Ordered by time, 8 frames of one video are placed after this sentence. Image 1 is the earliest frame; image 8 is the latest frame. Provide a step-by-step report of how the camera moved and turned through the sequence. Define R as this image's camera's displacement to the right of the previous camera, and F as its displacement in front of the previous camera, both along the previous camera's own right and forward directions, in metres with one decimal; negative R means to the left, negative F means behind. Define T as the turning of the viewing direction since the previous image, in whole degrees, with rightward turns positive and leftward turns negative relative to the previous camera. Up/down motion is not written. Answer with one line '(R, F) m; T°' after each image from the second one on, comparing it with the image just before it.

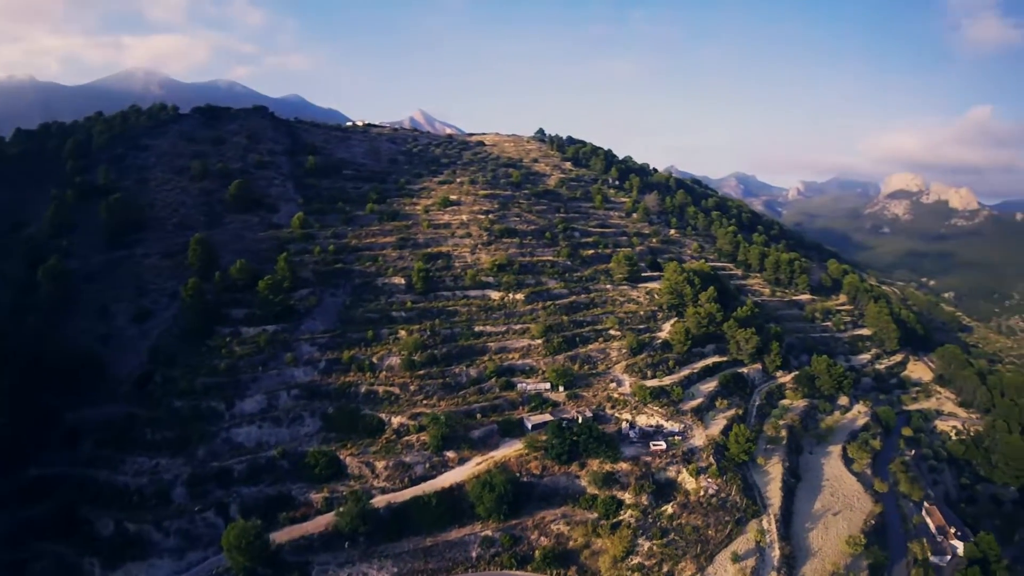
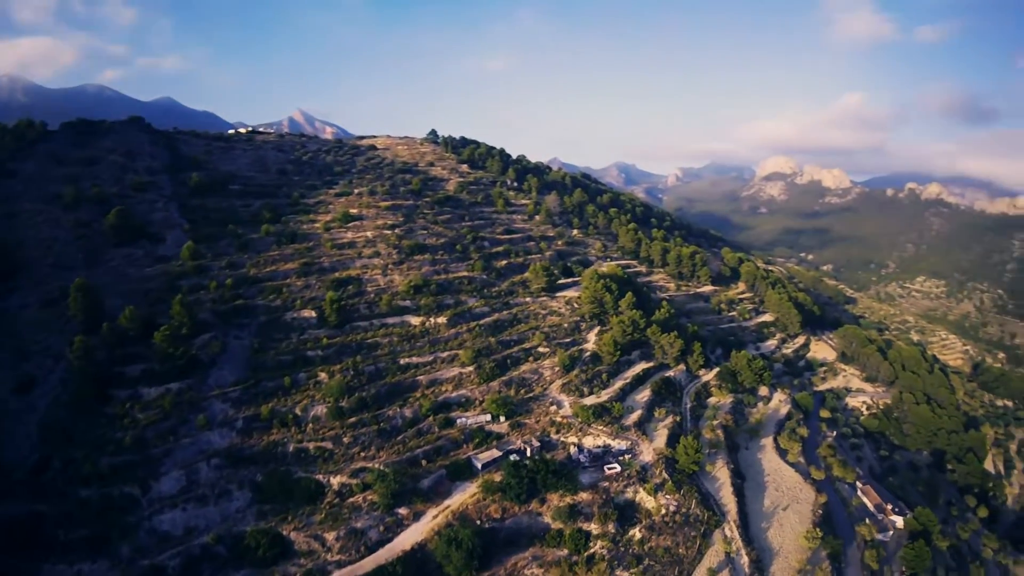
(-1.5, +1.7) m; +7°
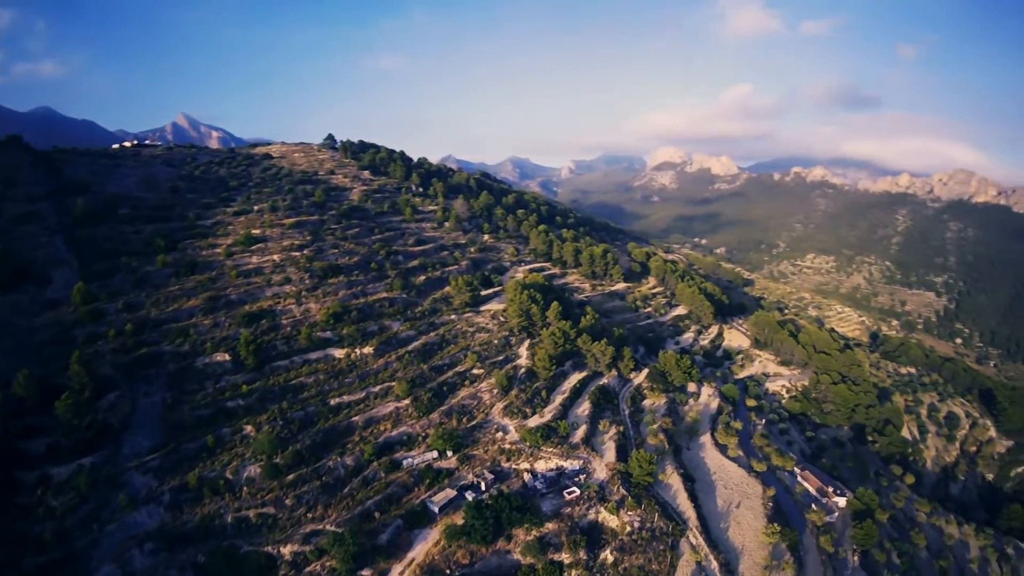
(-1.4, +1.4) m; +7°
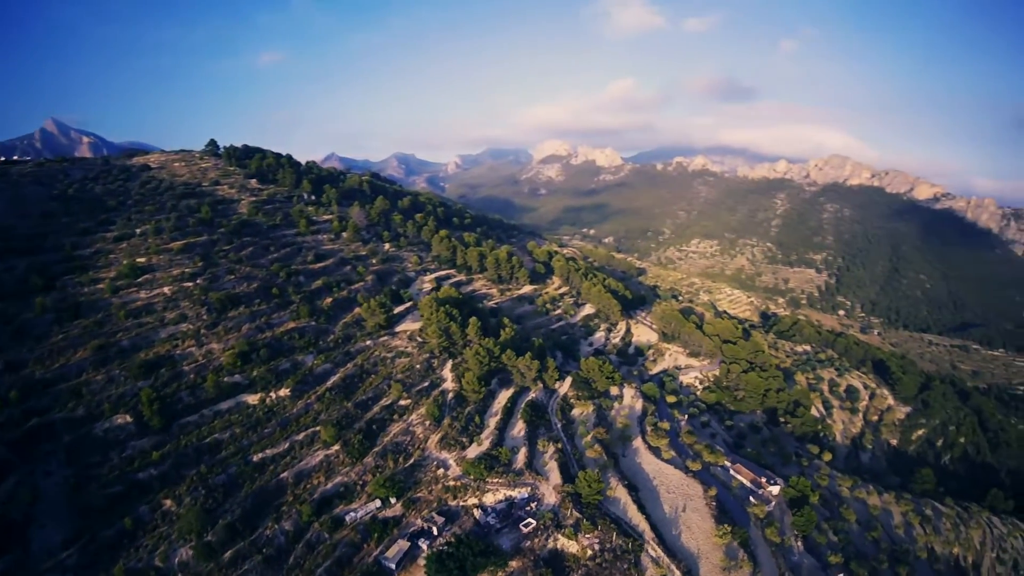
(-1.7, +1.5) m; +8°
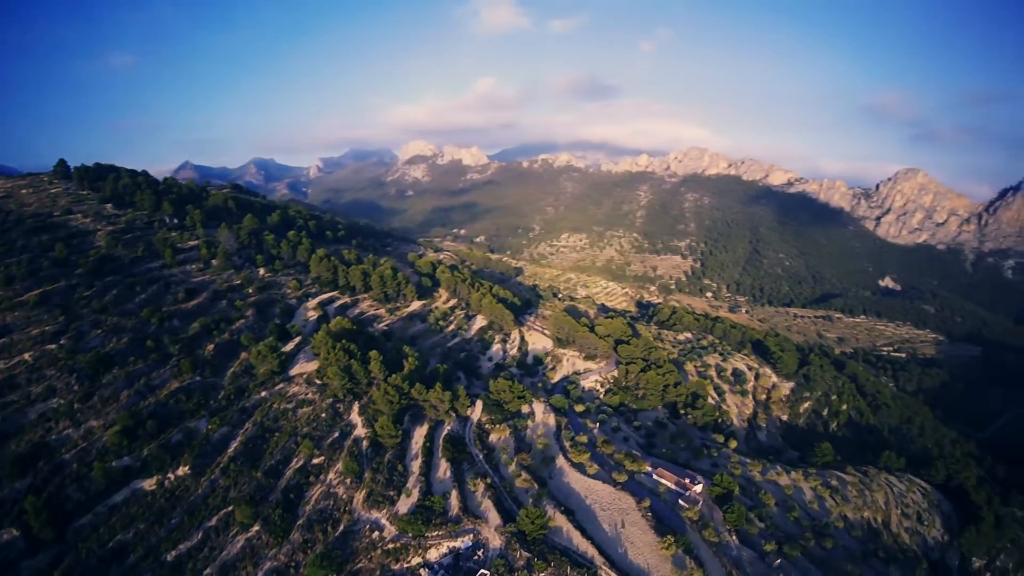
(-1.8, +1.5) m; +9°
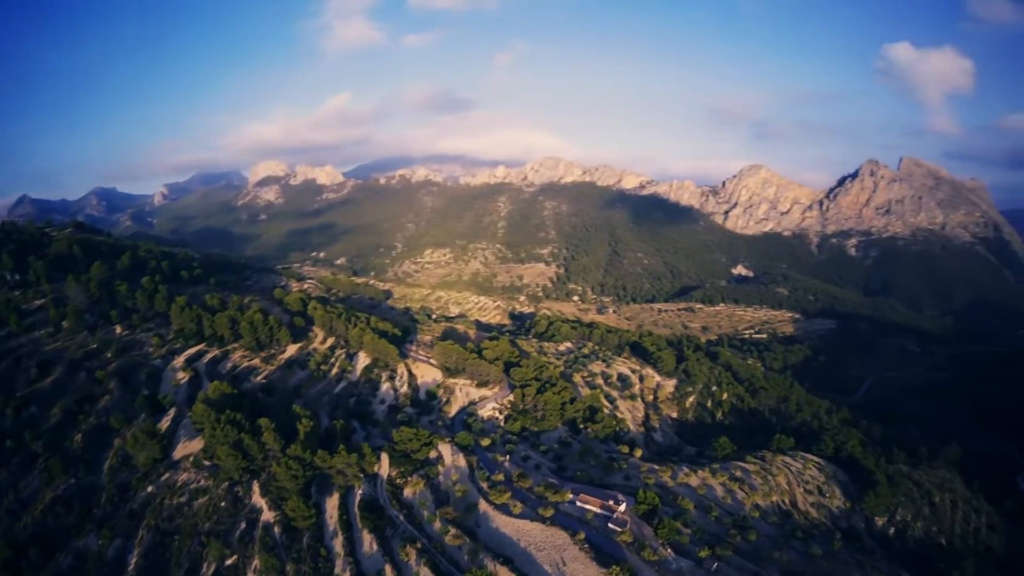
(-2.3, +1.6) m; +10°
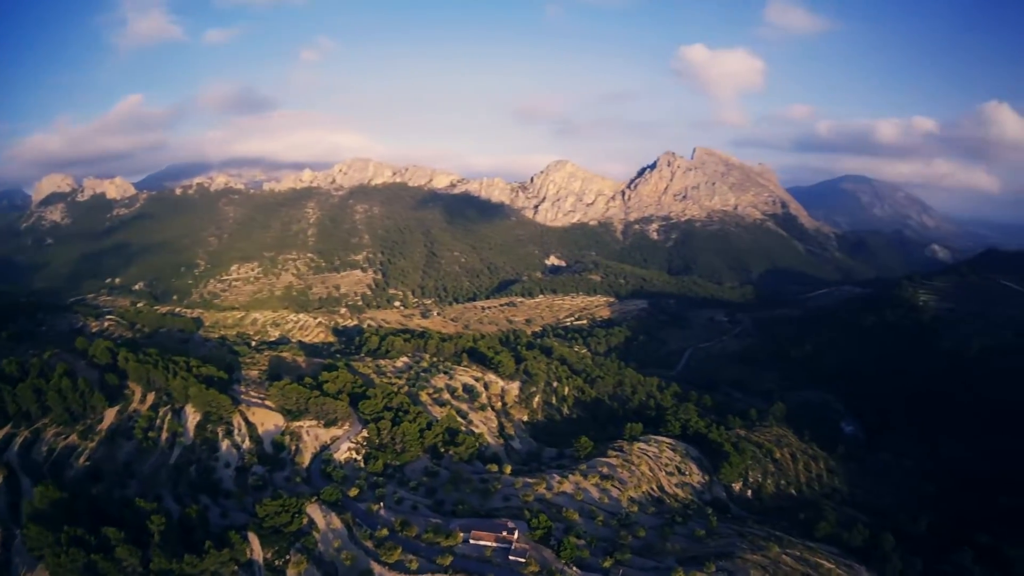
(-3.3, +3.6) m; +14°
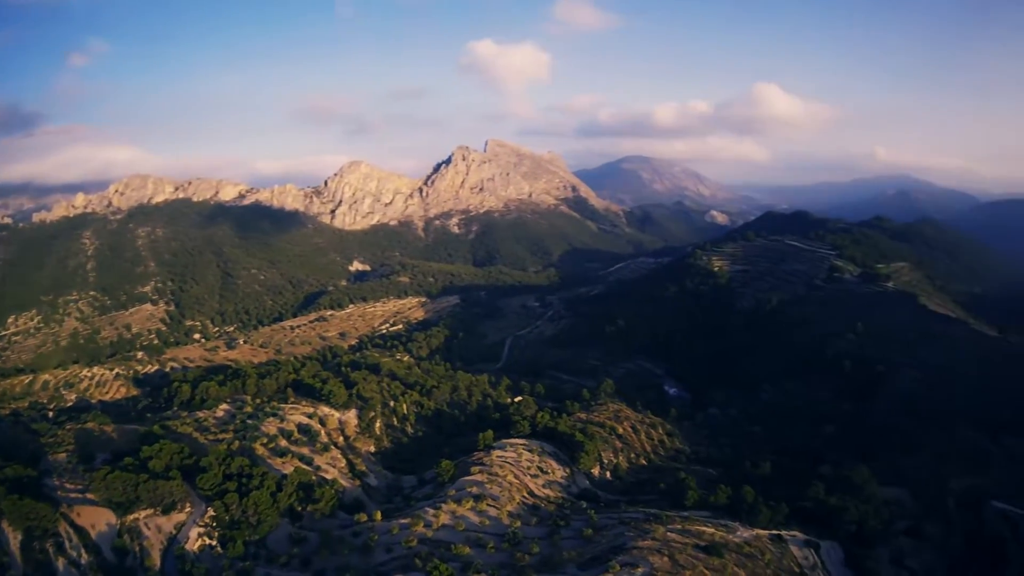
(-3.7, +3.1) m; +15°
